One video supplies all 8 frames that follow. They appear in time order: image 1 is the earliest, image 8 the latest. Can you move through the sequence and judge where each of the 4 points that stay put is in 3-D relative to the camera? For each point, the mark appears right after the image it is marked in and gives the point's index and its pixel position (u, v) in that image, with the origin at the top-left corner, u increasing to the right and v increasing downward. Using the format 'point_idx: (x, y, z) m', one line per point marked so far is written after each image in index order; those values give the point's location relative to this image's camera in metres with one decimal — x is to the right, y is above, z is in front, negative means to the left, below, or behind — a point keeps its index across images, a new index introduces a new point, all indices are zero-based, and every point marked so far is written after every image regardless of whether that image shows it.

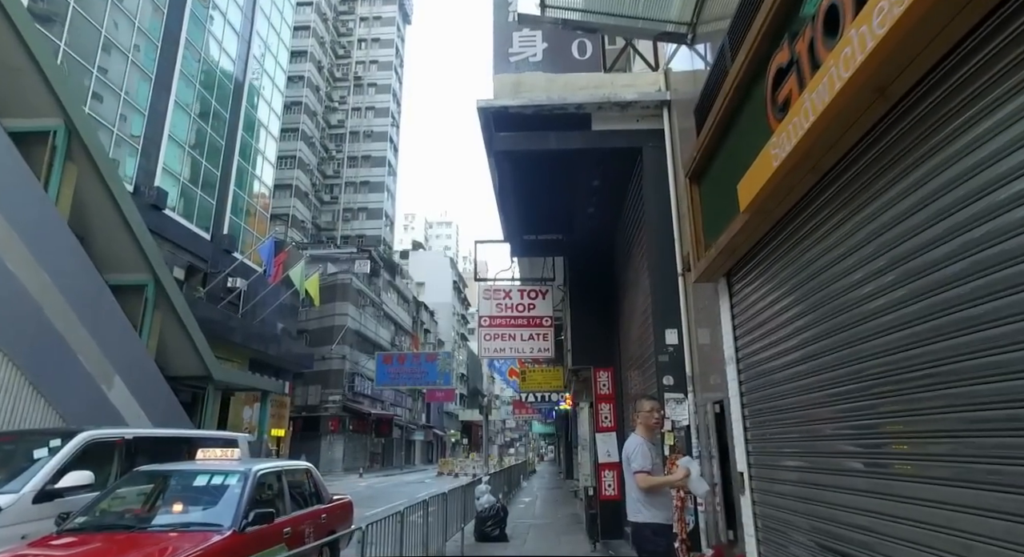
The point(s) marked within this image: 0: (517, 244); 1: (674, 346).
0: (+0.1, +0.6, +10.4) m
1: (+1.7, -0.7, +6.1) m
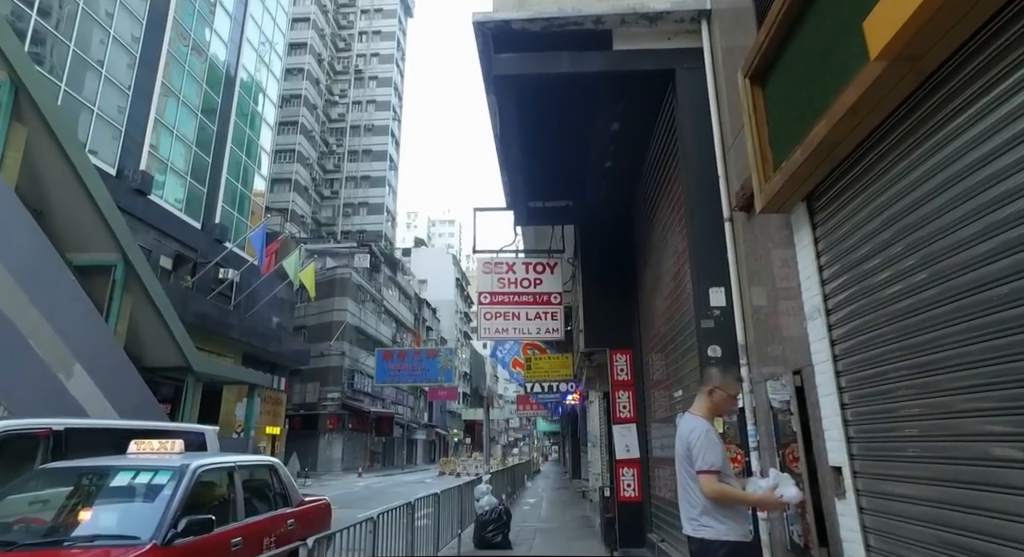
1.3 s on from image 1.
0: (+0.1, +1.0, +9.2) m
1: (+1.7, -0.3, +4.8) m
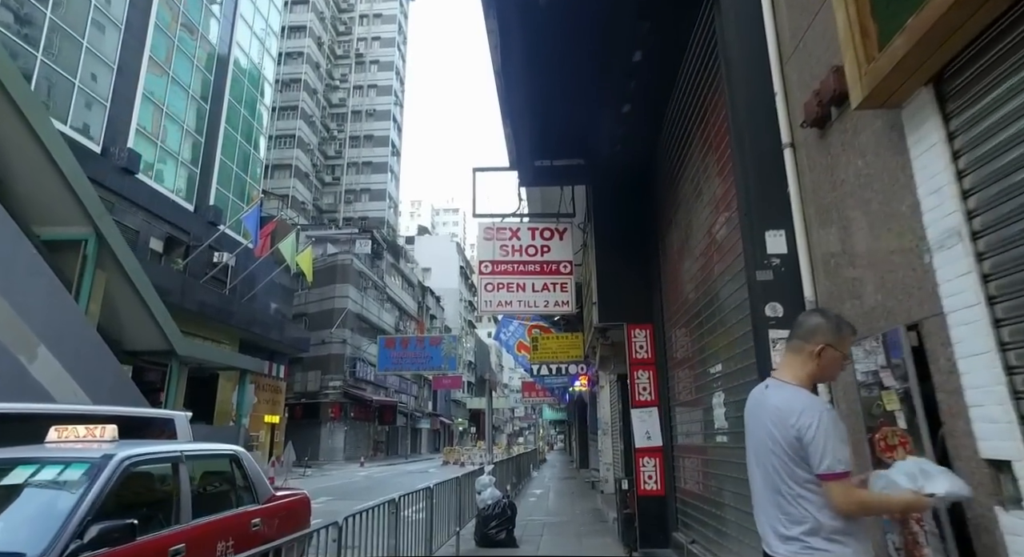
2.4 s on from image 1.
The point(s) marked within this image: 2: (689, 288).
0: (+0.2, +1.5, +8.1) m
1: (+1.7, +0.1, +3.8) m
2: (+1.9, -0.1, +6.3) m
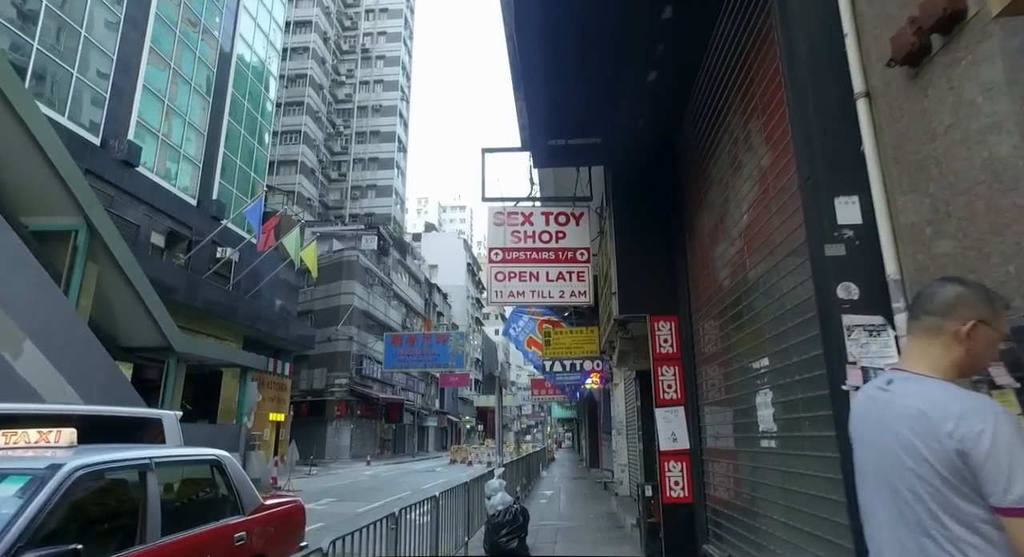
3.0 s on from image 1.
0: (+0.4, +1.6, +7.5) m
1: (+1.8, +0.3, +3.2) m
2: (+2.0, 0.0, +5.7) m
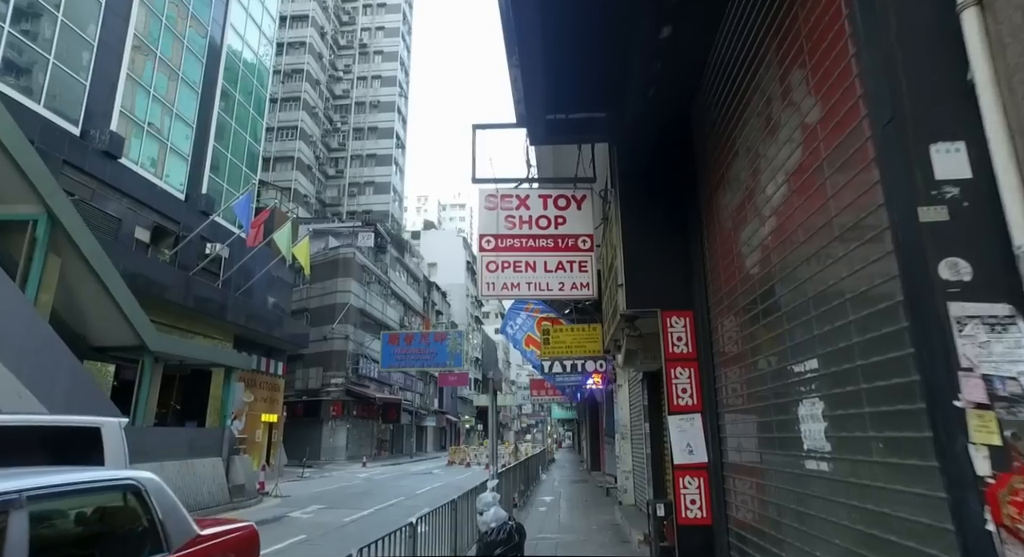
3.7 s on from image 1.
0: (+0.3, +1.7, +6.7) m
1: (+1.7, +0.3, +2.3) m
2: (+1.9, +0.1, +4.9) m
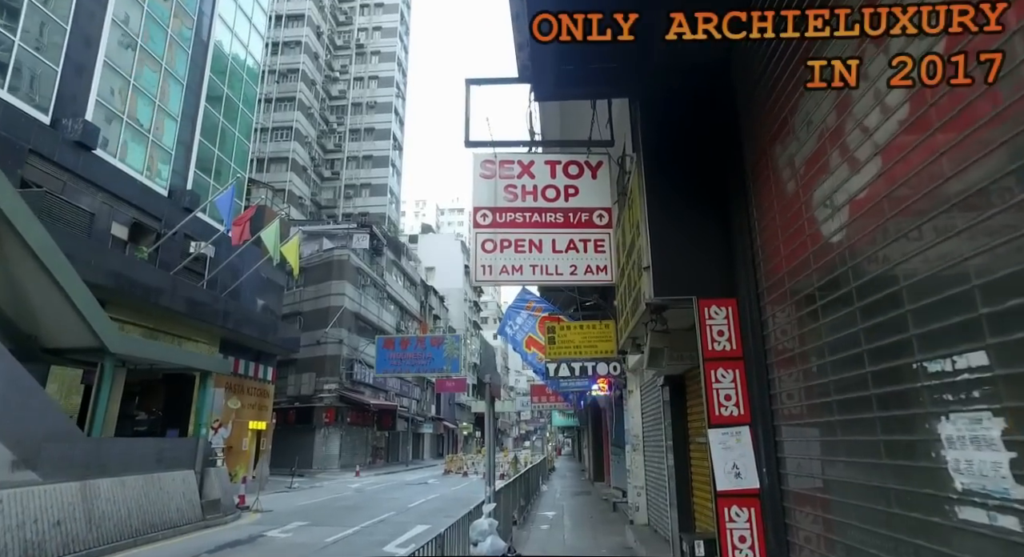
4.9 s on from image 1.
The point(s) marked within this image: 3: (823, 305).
0: (+0.3, +1.9, +5.5) m
1: (+1.8, +0.6, +1.1) m
2: (+2.0, +0.3, +3.7) m
3: (+2.0, -0.2, +3.7) m
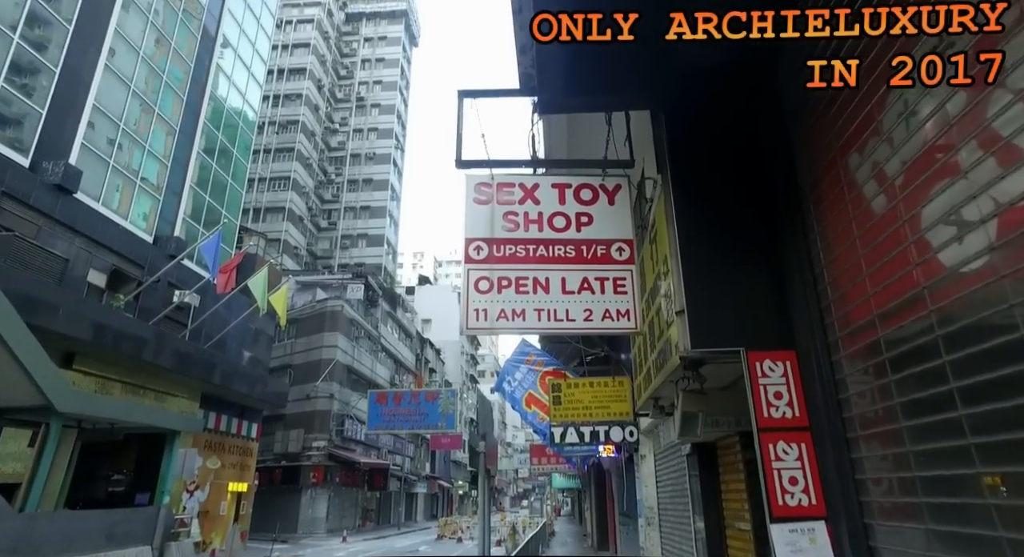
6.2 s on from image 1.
0: (+0.3, +1.5, +4.6) m
1: (+1.8, +0.6, +0.1) m
2: (+2.0, +0.1, +2.7) m
3: (+2.0, -0.4, +2.7) m
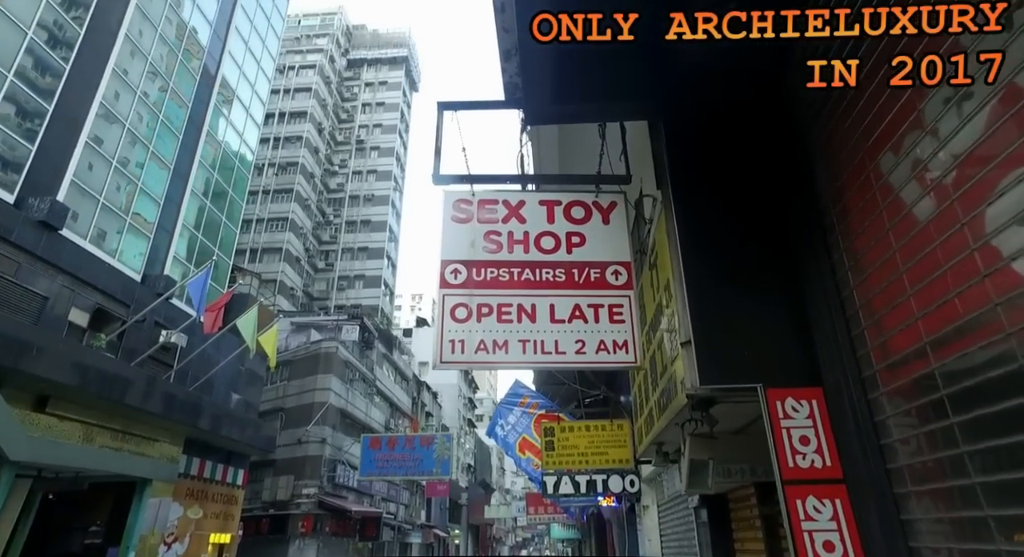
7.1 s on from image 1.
0: (+0.2, +1.3, +4.1) m
1: (+1.7, +0.7, -0.4) m
2: (+1.8, +0.1, +2.1) m
3: (+1.9, -0.4, +2.1) m
